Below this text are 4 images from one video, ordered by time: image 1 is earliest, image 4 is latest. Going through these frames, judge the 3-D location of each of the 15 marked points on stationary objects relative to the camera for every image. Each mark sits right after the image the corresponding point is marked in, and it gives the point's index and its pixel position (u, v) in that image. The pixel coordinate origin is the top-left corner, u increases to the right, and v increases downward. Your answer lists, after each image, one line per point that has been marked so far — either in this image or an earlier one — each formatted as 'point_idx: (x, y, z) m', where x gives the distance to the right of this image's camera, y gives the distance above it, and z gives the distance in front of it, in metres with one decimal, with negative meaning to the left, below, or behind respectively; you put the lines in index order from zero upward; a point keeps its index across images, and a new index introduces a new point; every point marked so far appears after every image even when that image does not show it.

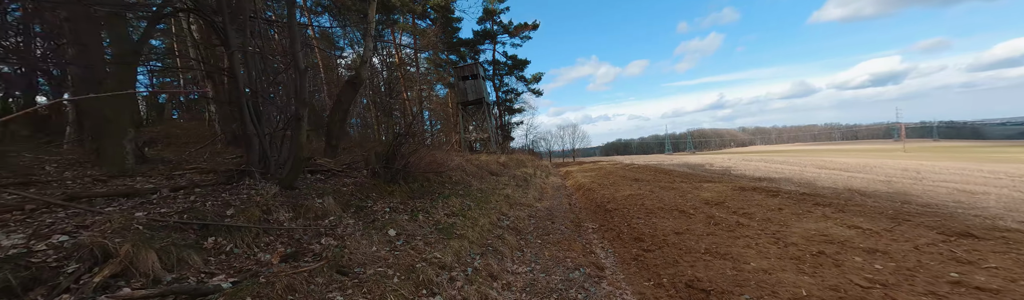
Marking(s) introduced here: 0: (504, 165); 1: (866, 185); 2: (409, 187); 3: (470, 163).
0: (-0.5, -0.9, +18.4) m
1: (+21.7, -2.1, +18.7) m
2: (-2.5, -0.9, +7.5) m
3: (-1.9, -0.6, +14.0) m
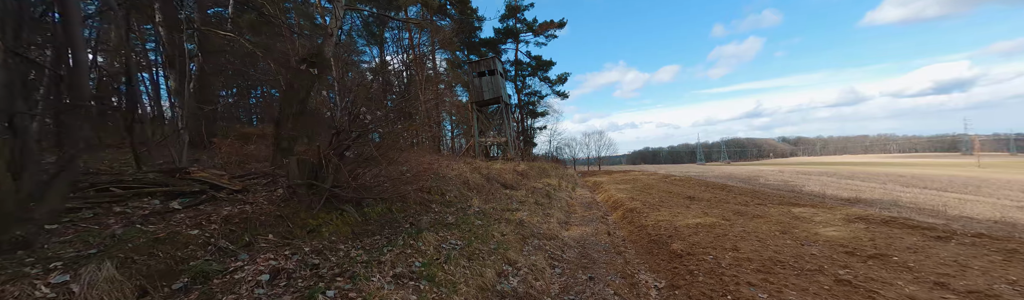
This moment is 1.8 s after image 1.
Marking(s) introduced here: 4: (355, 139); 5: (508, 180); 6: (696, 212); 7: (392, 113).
0: (+0.6, -1.3, +15.4) m
1: (+22.7, -2.9, +14.0) m
2: (-2.4, -1.0, +4.7) m
3: (-1.2, -0.9, +11.1) m
4: (-2.3, +0.2, +4.4) m
5: (-0.2, -1.2, +12.1) m
6: (+5.9, -2.0, +9.7) m
7: (-1.9, +0.6, +4.9) m
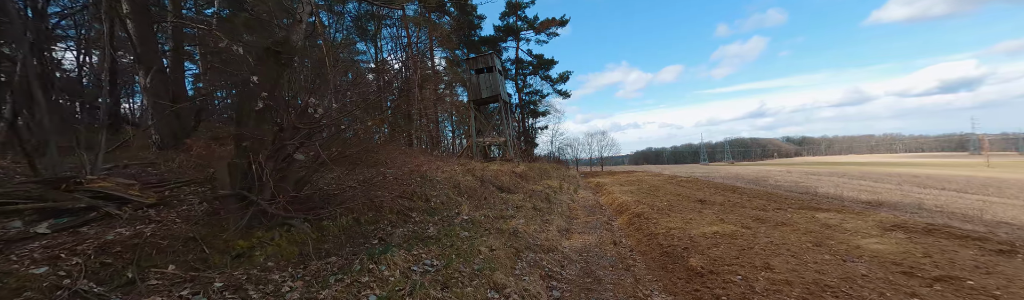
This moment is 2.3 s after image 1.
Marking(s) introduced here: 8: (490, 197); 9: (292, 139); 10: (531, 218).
0: (+0.5, -1.3, +14.6) m
1: (+22.6, -2.8, +13.0) m
2: (-2.5, -1.0, +3.8) m
3: (-1.3, -0.9, +10.2) m
4: (-2.4, +0.2, +3.6) m
5: (-0.3, -1.2, +11.3) m
6: (+5.8, -2.0, +8.8) m
7: (-2.1, +0.6, +4.0) m
8: (-0.6, -1.4, +8.8) m
9: (-2.5, +0.1, +3.5) m
10: (+0.5, -1.7, +7.8) m
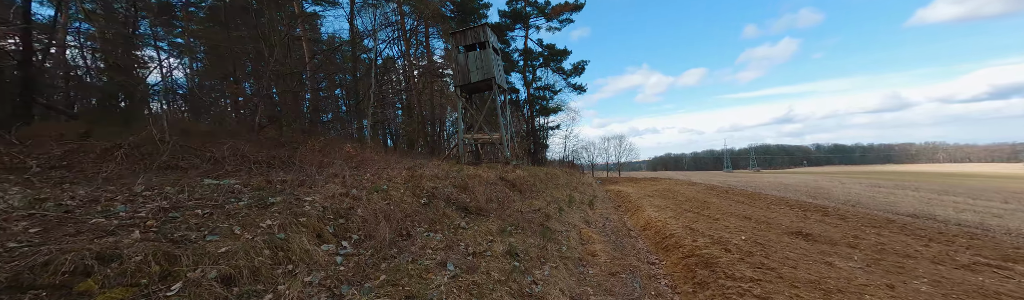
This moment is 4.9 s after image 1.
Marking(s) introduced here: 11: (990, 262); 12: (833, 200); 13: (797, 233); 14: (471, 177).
0: (+0.1, -1.2, +10.2) m
1: (+22.1, -3.1, +7.5) m
2: (-3.4, -0.8, -0.4) m
3: (-1.9, -0.8, +5.9) m
4: (-3.3, +0.4, -0.7) m
5: (-0.8, -1.1, +6.9) m
6: (+5.1, -2.0, +4.2) m
7: (-2.9, +0.8, -0.2) m
8: (-1.3, -1.2, +4.4) m
9: (-3.4, +0.3, -0.7) m
10: (-0.2, -1.6, +3.4) m
11: (+8.7, -2.0, +5.6) m
12: (+18.9, -2.9, +17.8) m
13: (+7.2, -2.1, +7.8) m
14: (-1.2, -0.8, +8.6) m
